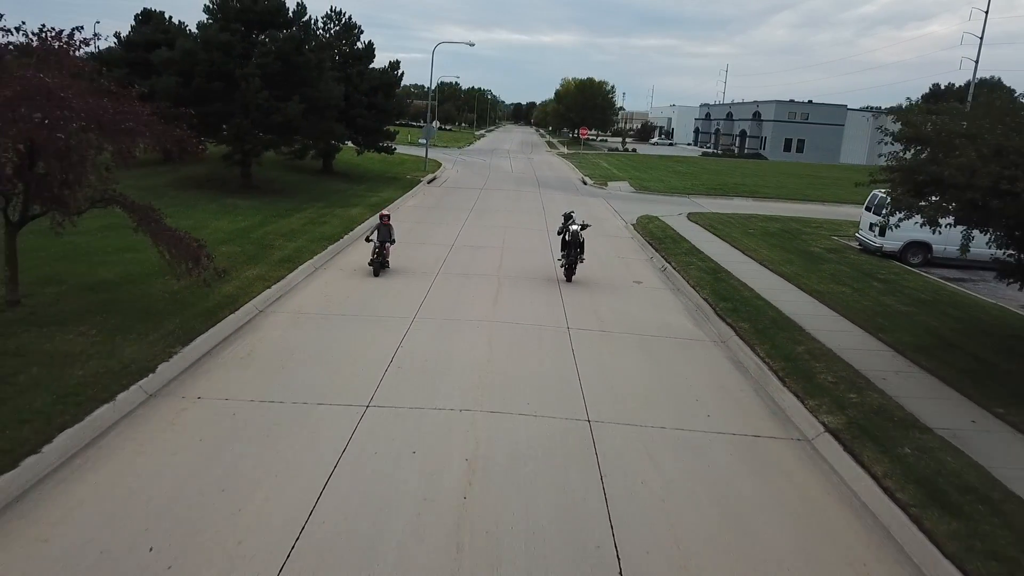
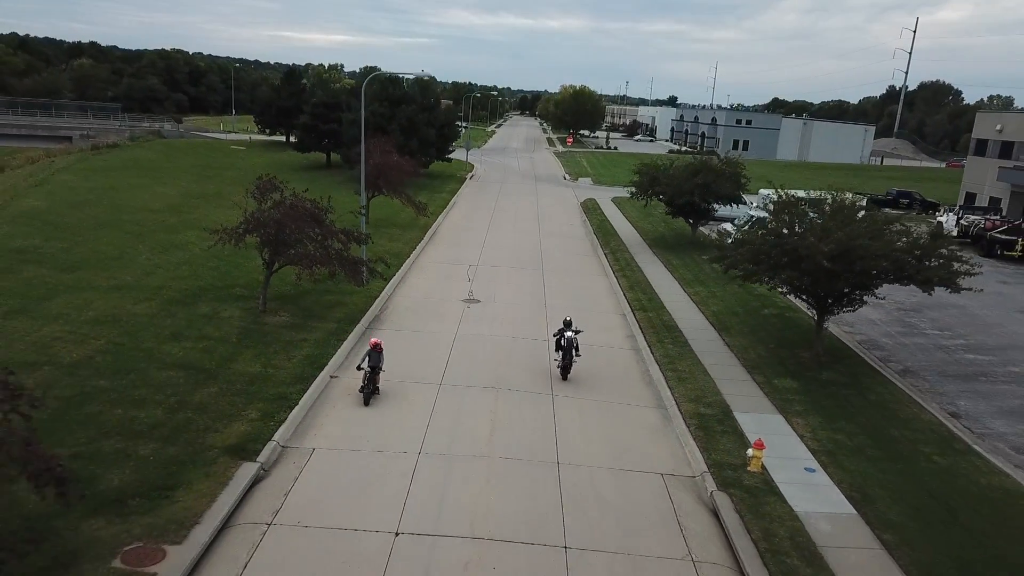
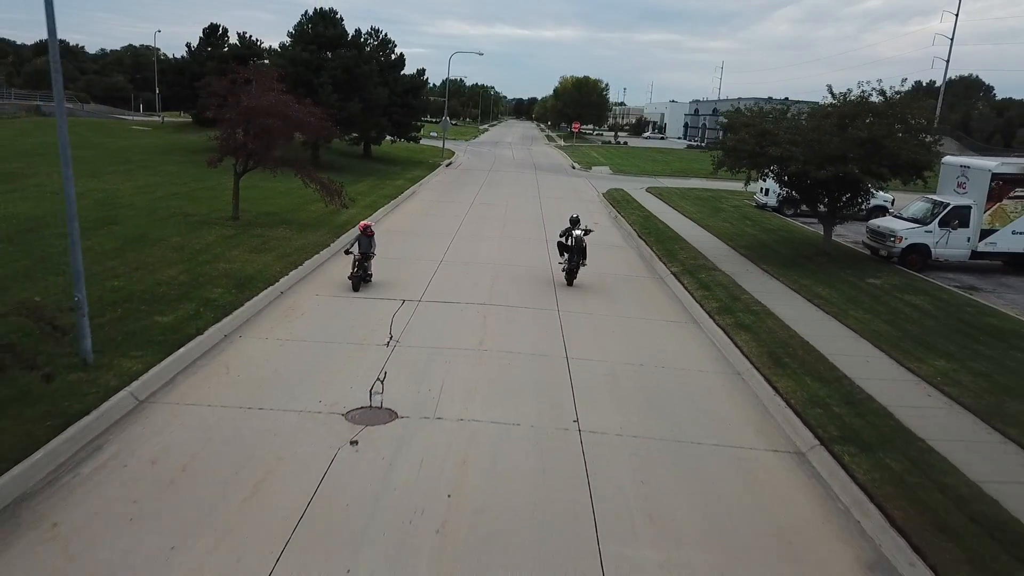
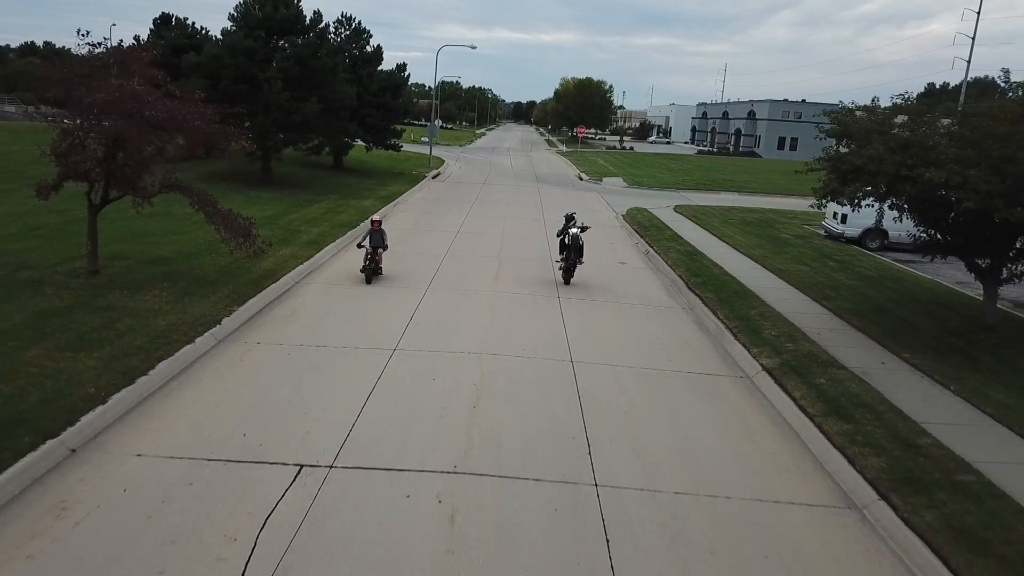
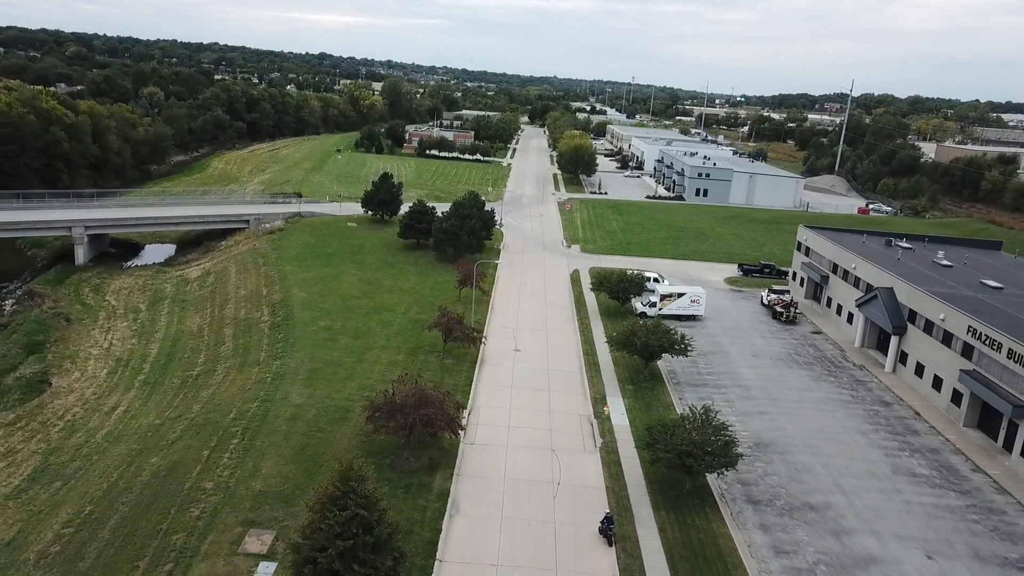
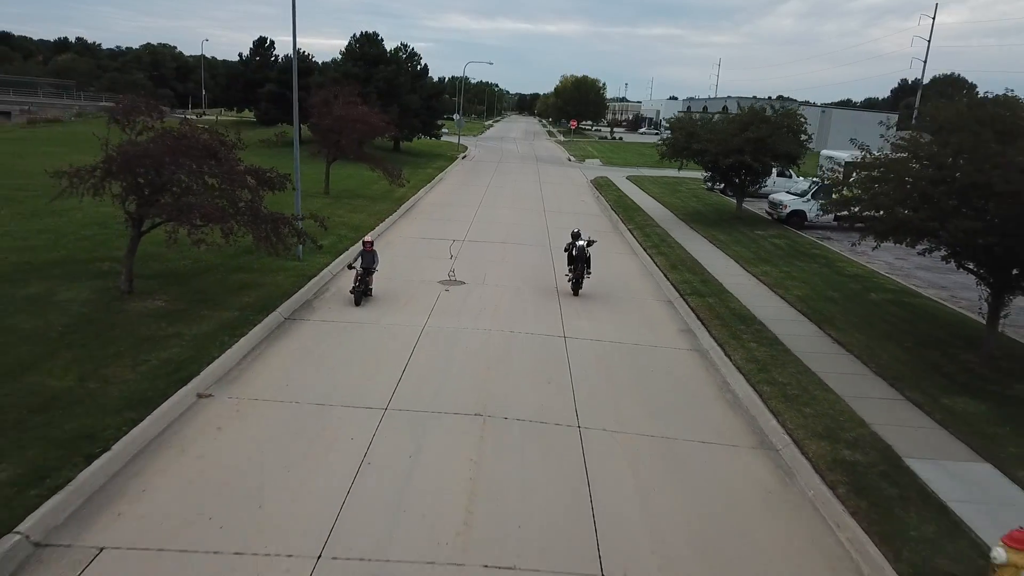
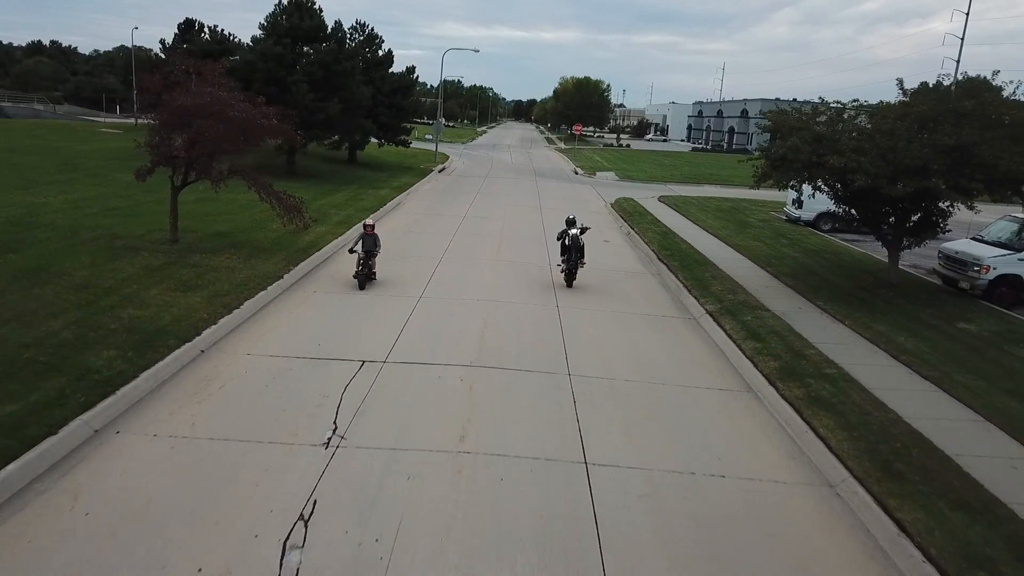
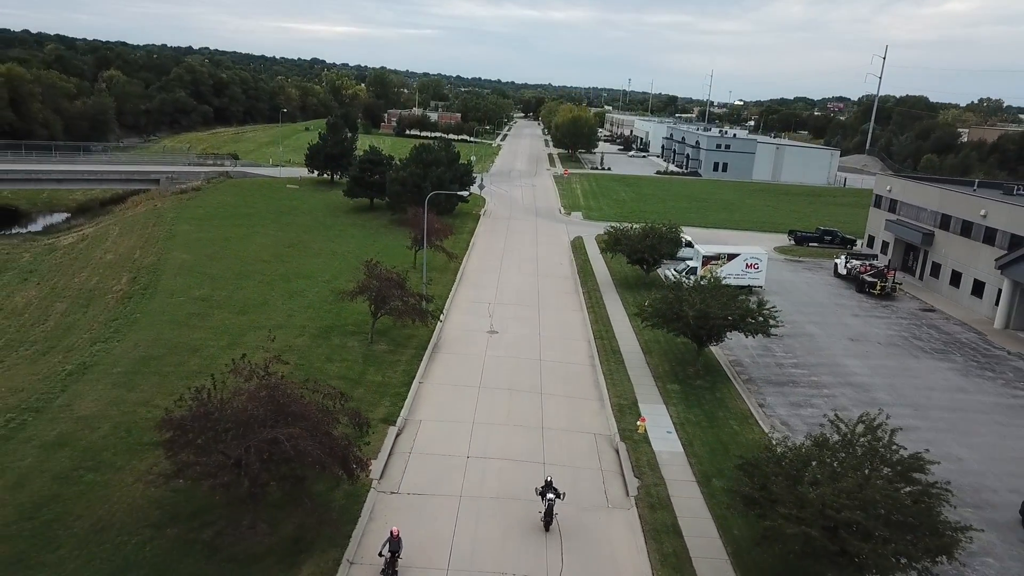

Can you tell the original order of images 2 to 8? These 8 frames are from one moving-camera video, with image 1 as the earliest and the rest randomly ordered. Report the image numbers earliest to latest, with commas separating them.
4, 7, 3, 6, 2, 8, 5
